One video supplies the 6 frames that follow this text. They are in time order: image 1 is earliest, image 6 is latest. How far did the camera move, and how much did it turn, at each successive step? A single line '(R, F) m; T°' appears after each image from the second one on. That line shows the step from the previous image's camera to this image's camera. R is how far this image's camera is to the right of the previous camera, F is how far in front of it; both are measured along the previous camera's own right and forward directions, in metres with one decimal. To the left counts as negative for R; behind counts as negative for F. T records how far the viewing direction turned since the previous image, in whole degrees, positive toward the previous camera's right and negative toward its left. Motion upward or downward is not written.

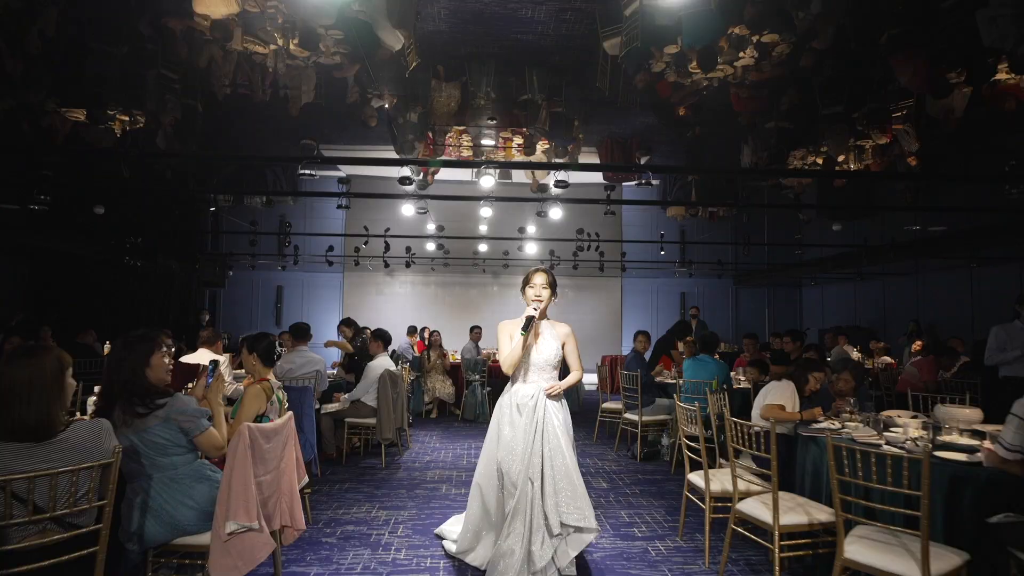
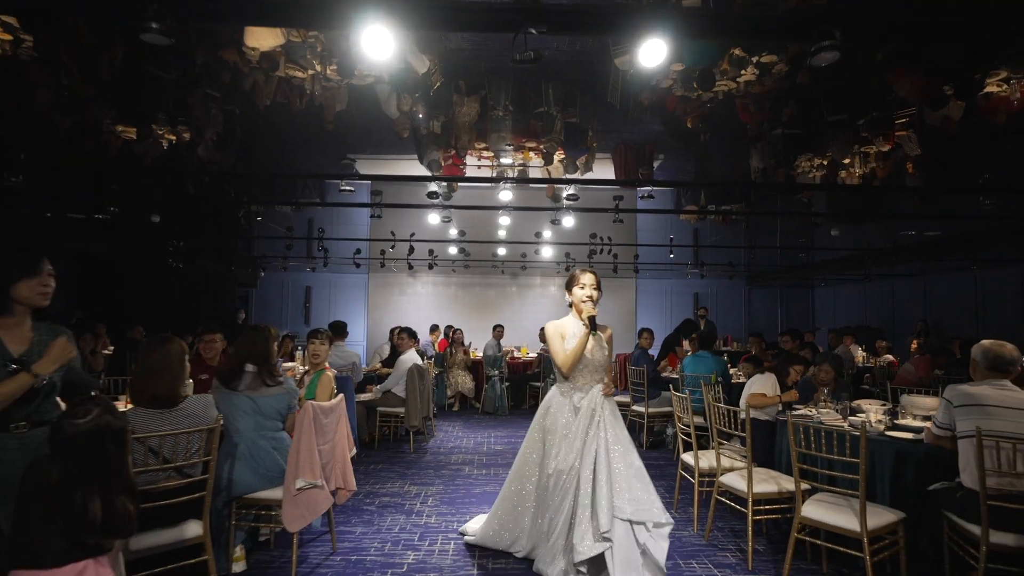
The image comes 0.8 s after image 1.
(0.0, -0.5) m; -2°
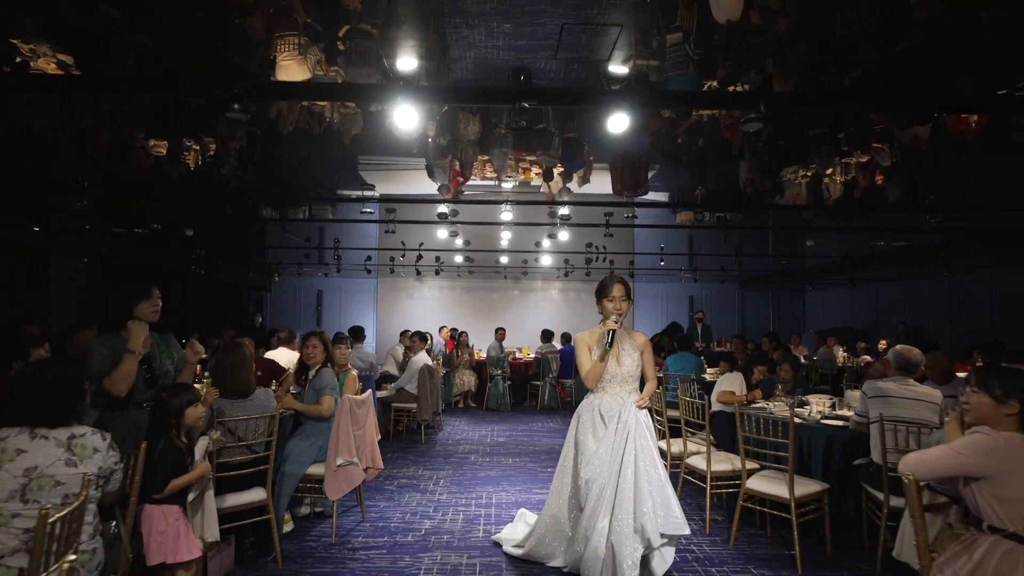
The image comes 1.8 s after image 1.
(0.0, -0.6) m; 0°
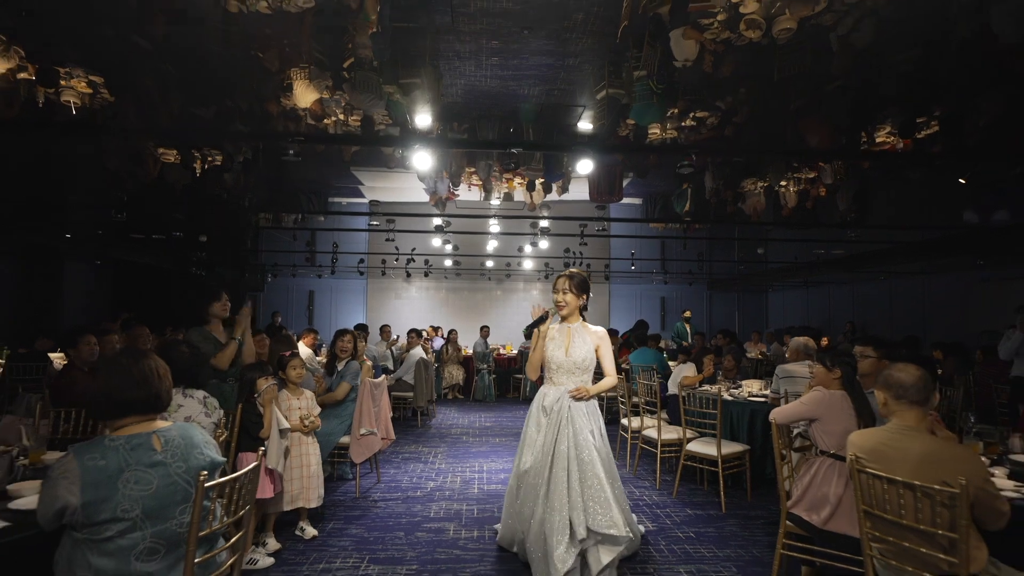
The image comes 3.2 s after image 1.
(-0.1, -0.8) m; +2°
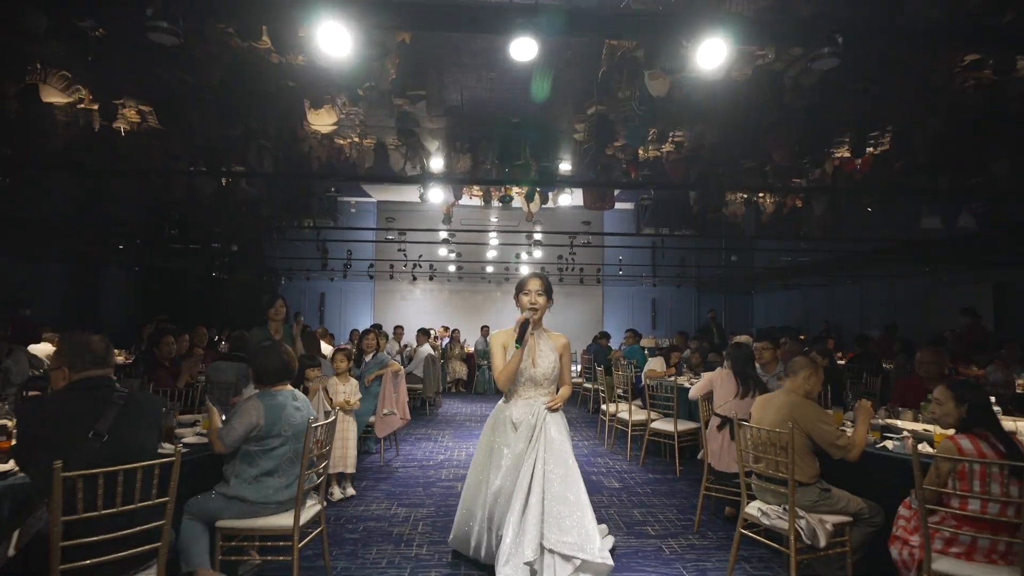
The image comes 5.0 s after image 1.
(0.0, -0.9) m; 0°
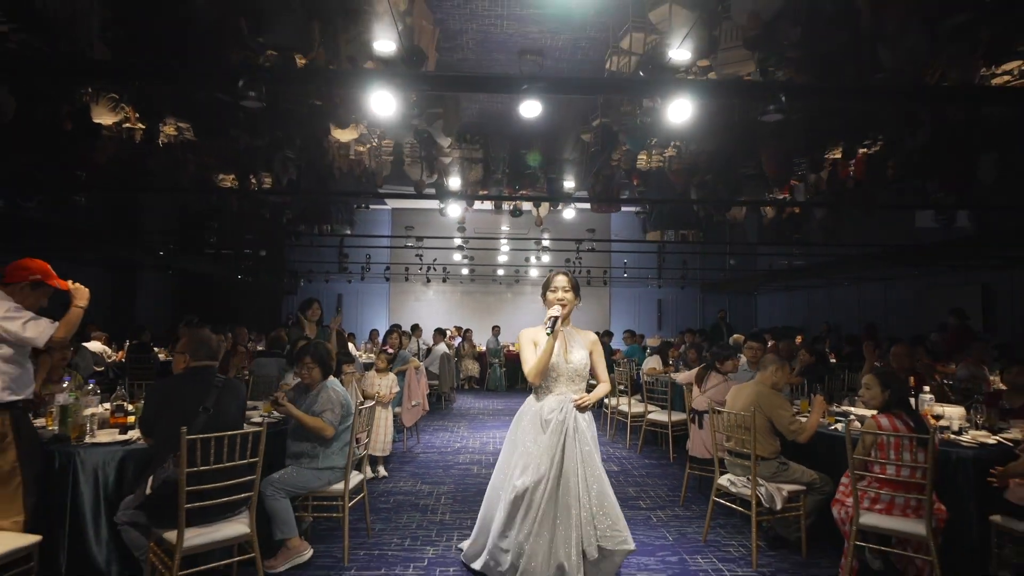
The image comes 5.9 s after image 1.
(0.0, -0.5) m; -1°
